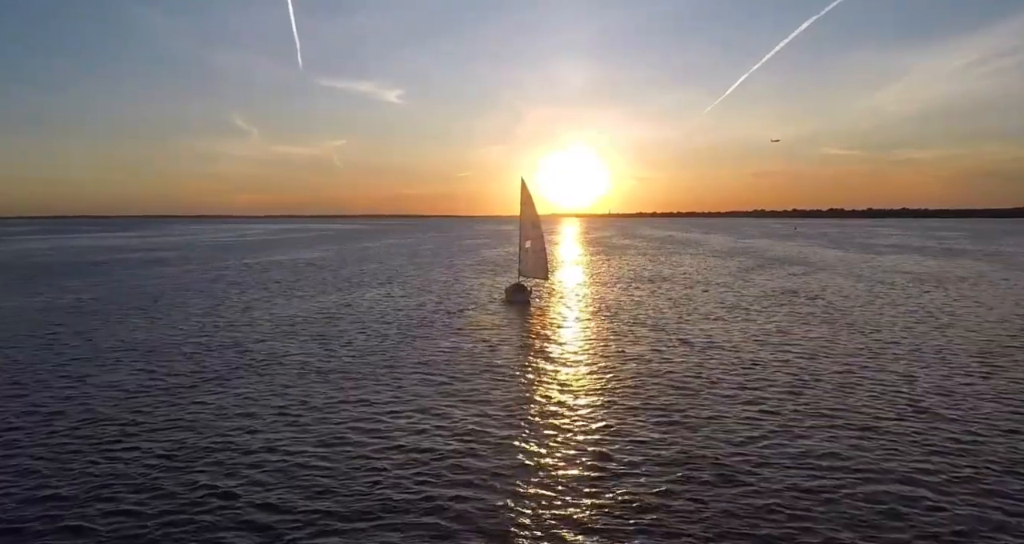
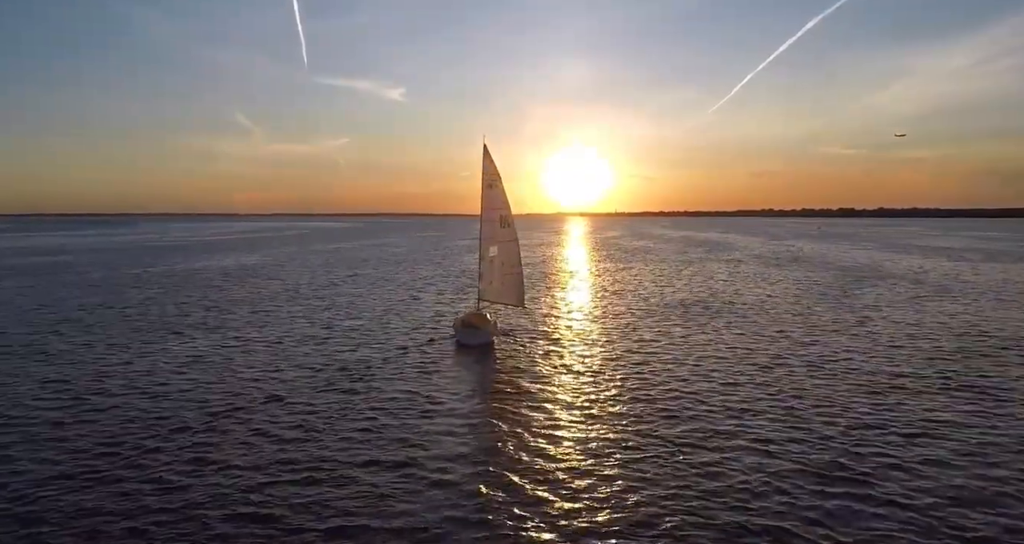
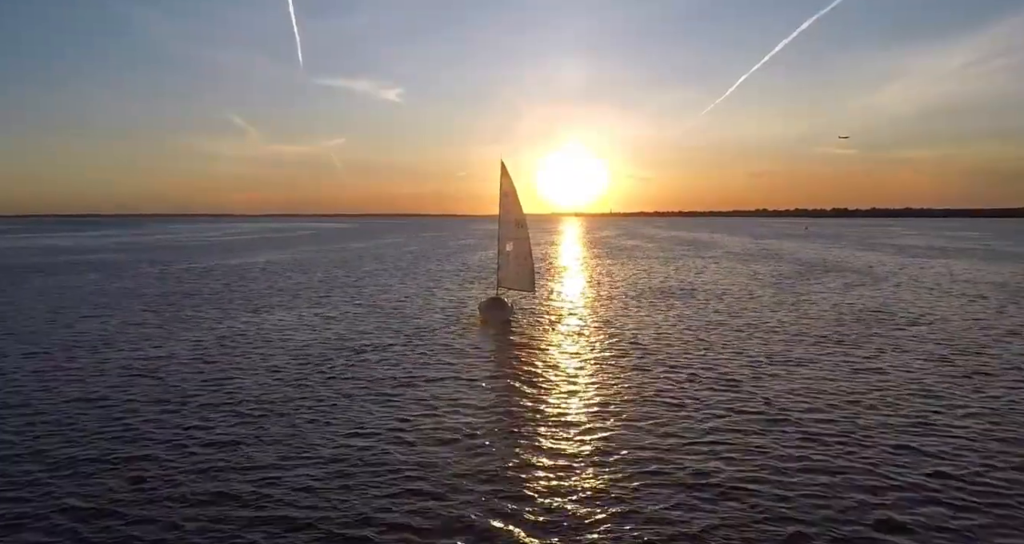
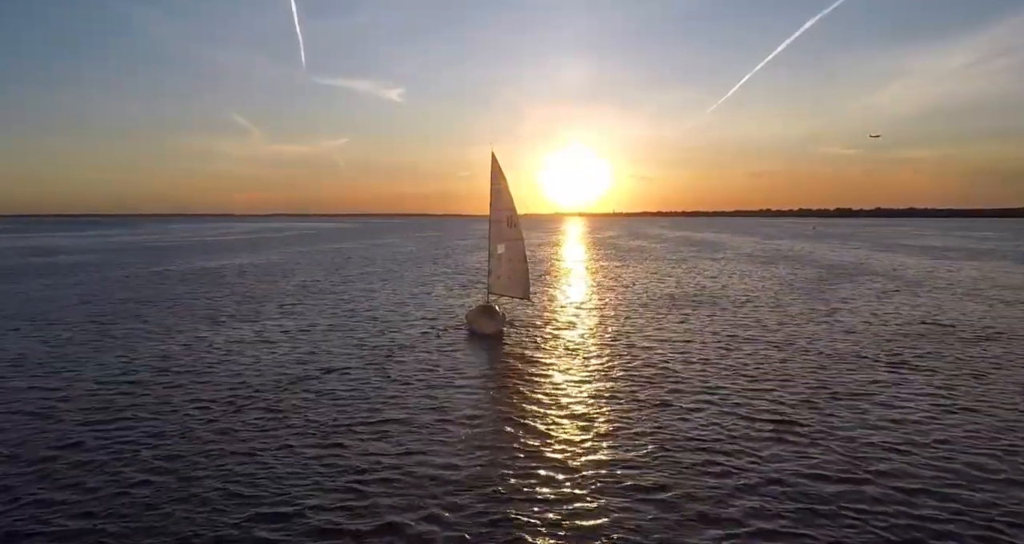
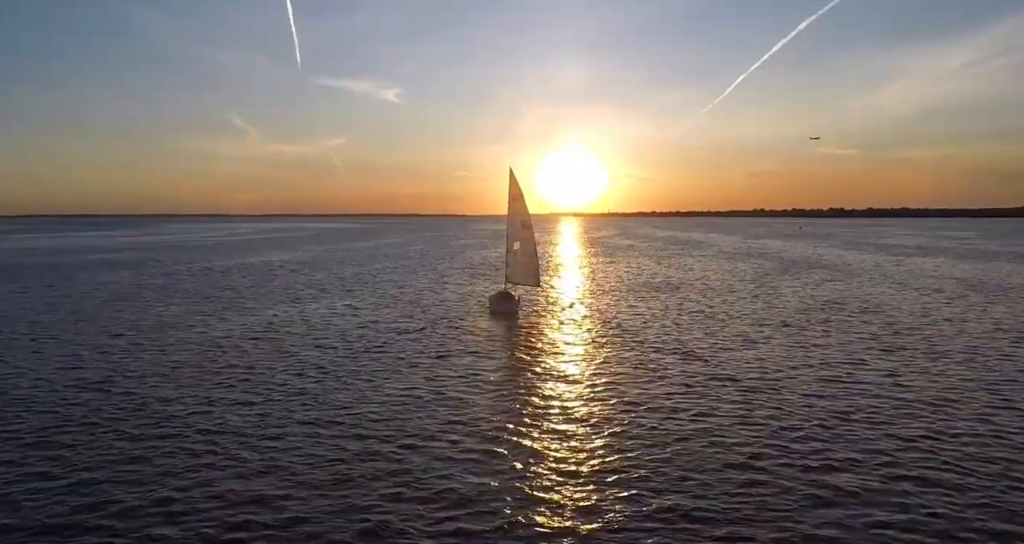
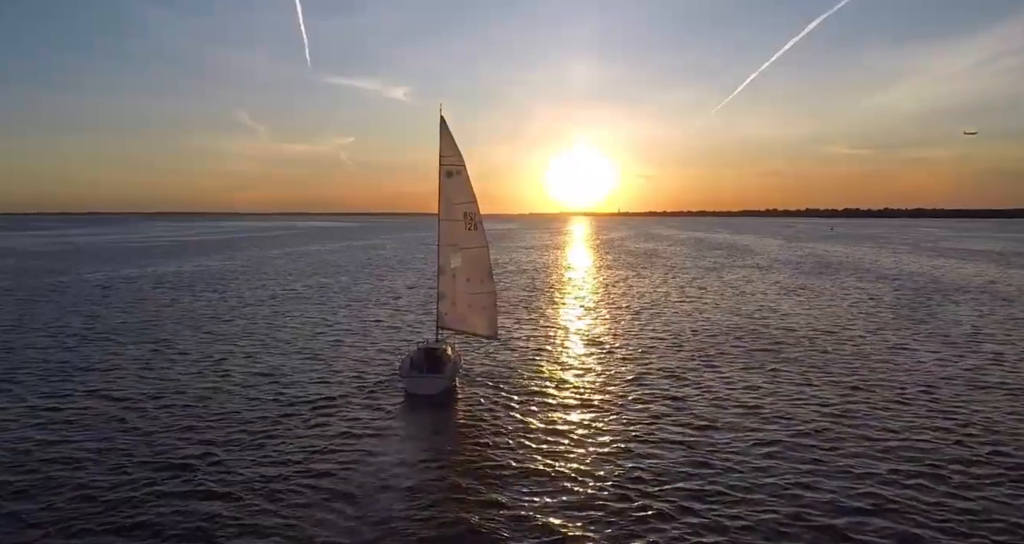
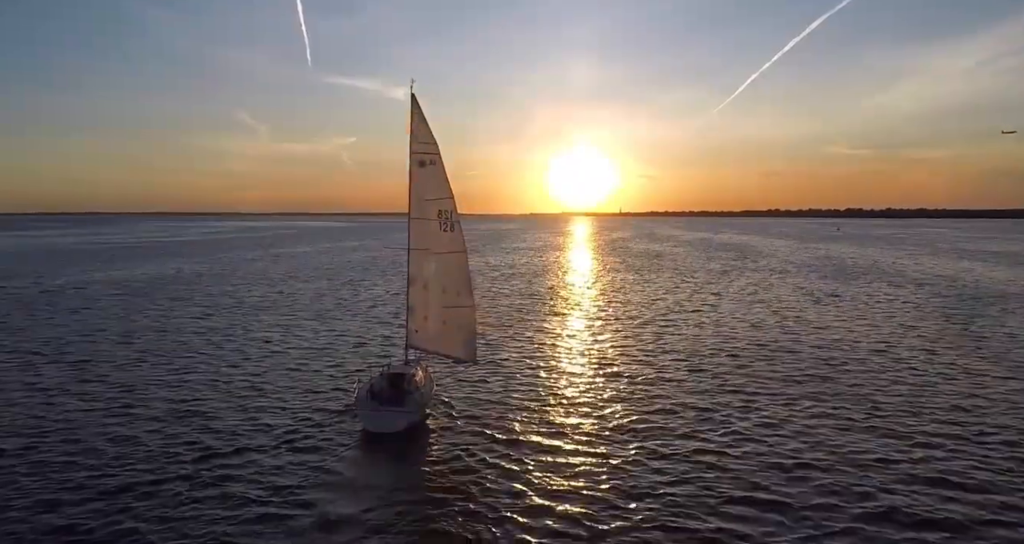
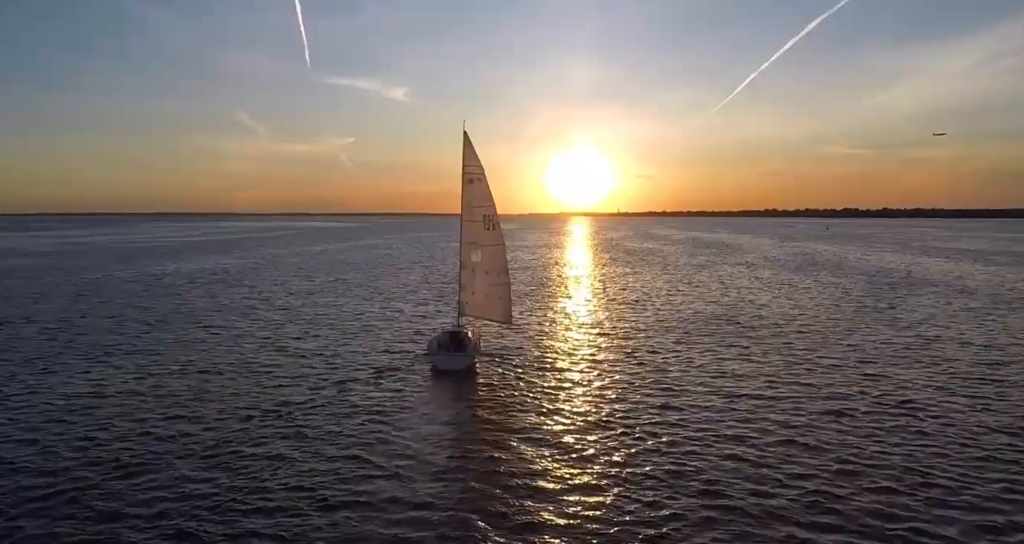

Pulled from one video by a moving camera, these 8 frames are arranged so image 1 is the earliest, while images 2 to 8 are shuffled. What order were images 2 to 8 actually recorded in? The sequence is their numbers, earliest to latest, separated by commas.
5, 3, 4, 2, 8, 6, 7
